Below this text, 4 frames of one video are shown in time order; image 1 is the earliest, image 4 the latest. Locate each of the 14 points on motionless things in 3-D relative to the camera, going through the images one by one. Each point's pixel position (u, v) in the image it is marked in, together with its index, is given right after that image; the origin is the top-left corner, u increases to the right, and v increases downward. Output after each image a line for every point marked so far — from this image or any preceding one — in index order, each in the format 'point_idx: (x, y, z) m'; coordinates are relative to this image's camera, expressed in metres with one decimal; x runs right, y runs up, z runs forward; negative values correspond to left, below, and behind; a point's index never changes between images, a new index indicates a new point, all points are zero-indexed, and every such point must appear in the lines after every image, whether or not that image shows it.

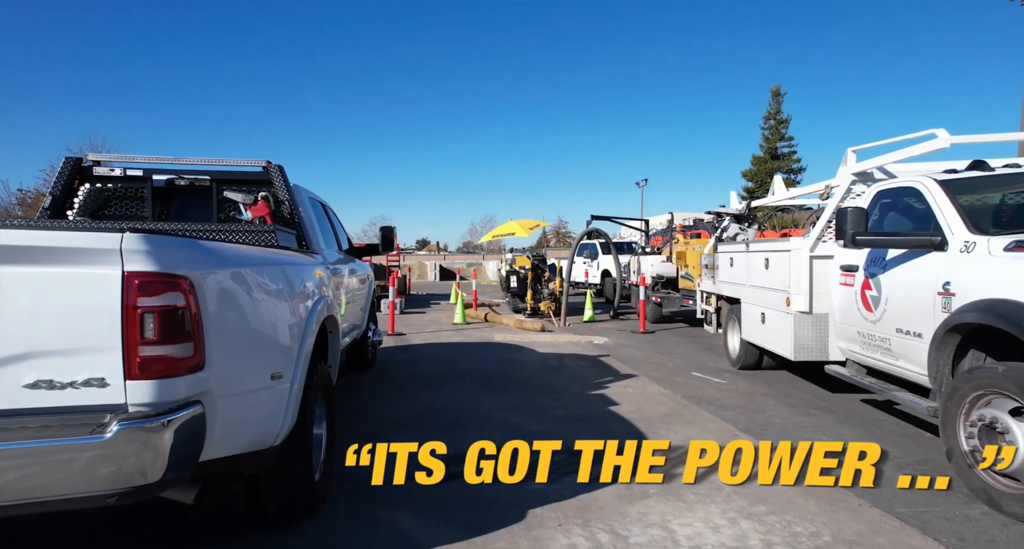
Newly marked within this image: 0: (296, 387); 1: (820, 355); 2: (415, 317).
0: (-1.1, -0.6, +2.9) m
1: (+3.0, -0.8, +5.6) m
2: (-2.7, -1.2, +15.9) m
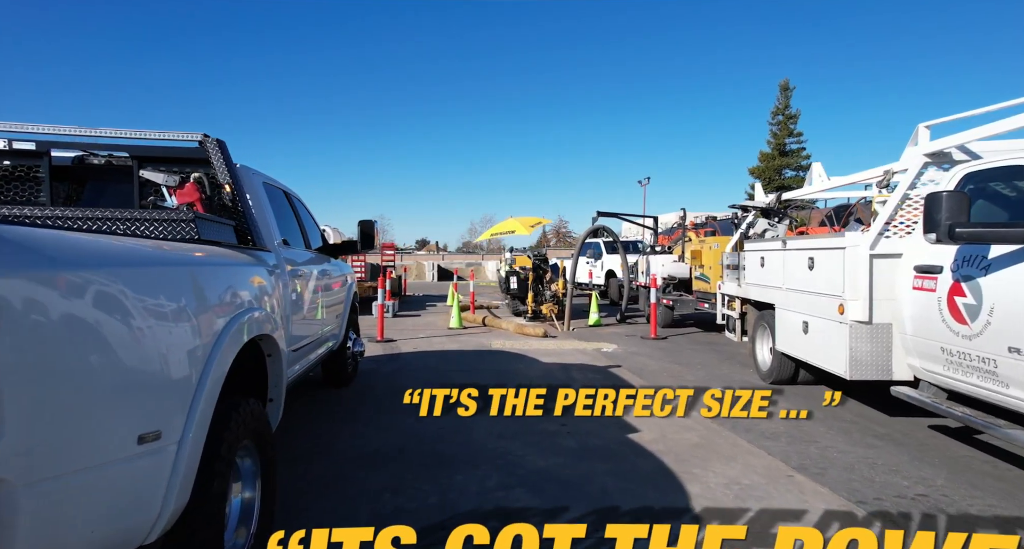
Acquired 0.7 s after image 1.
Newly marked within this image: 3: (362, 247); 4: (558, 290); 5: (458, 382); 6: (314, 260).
0: (-1.1, -0.6, +2.0) m
1: (+3.0, -0.8, +4.7) m
2: (-2.7, -1.2, +14.9) m
3: (-1.6, +0.3, +6.0) m
4: (+1.3, -0.4, +15.4) m
5: (-0.7, -1.4, +7.5) m
6: (-1.9, +0.1, +5.4) m
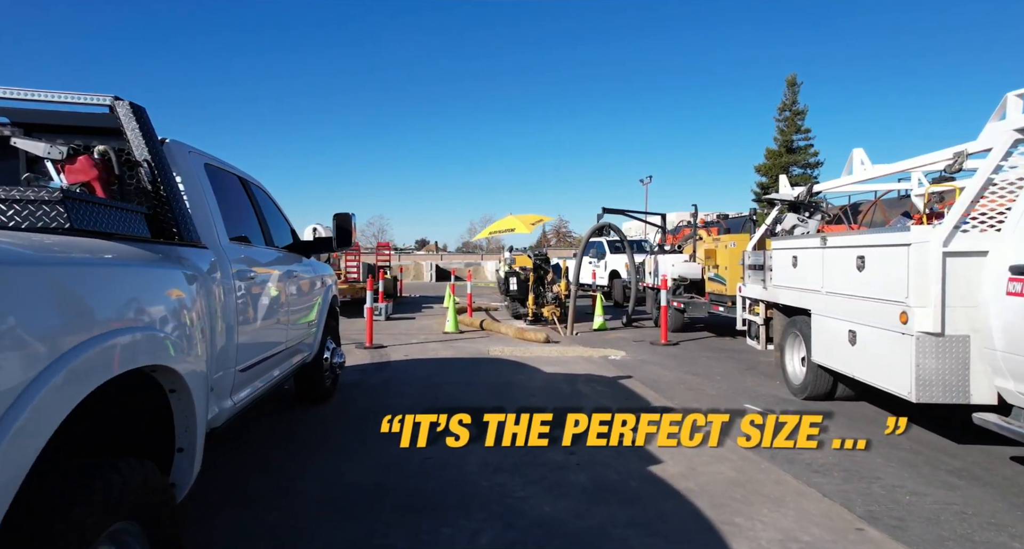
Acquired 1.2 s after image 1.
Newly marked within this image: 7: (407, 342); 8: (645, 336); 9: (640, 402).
0: (-1.1, -0.6, +1.2) m
1: (+3.0, -0.8, +3.9) m
2: (-2.7, -1.2, +14.1) m
3: (-1.6, +0.3, +5.2) m
4: (+1.2, -0.4, +14.6) m
5: (-0.7, -1.4, +6.7) m
6: (-1.9, +0.1, +4.6) m
7: (-2.0, -1.3, +10.9) m
8: (+2.7, -1.3, +11.5) m
9: (+1.4, -1.4, +6.2) m
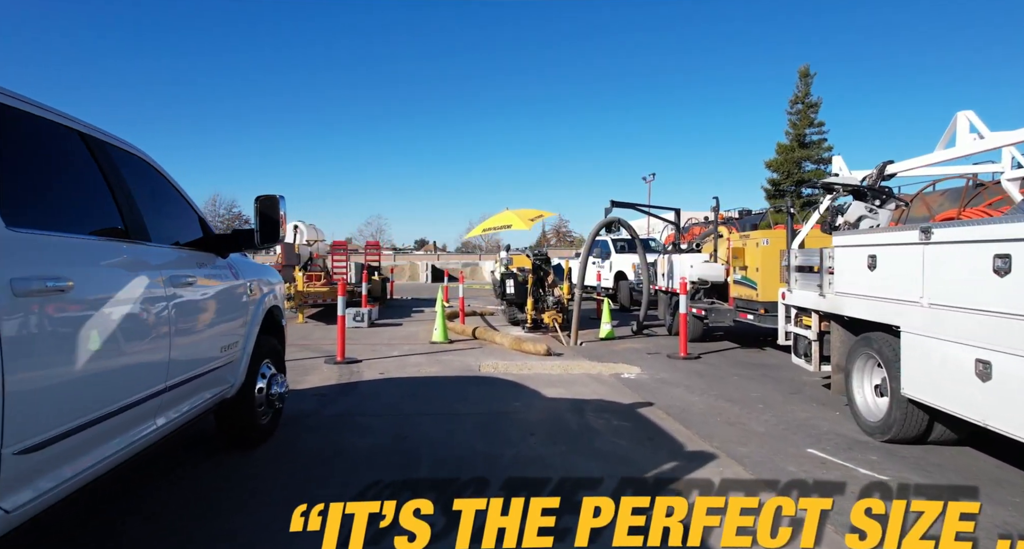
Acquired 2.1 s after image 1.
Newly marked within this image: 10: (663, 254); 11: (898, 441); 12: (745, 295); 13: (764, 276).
0: (-1.2, -0.7, -0.2) m
1: (+3.0, -0.9, +2.5) m
2: (-2.8, -1.3, +12.7) m
3: (-1.7, +0.2, +3.7) m
4: (+1.2, -0.5, +13.2) m
5: (-0.8, -1.5, +5.3) m
6: (-1.9, +0.1, +3.1) m
7: (-2.1, -1.3, +9.5) m
8: (+2.6, -1.3, +10.1) m
9: (+1.3, -1.4, +4.8) m
10: (+3.3, +0.5, +12.4) m
11: (+3.0, -1.3, +4.4) m
12: (+3.7, -0.3, +9.1) m
13: (+3.8, 0.0, +8.5) m
